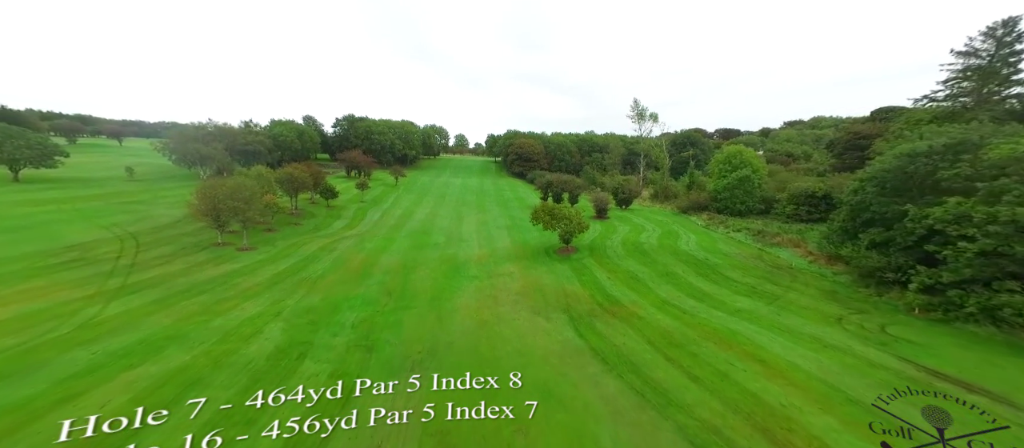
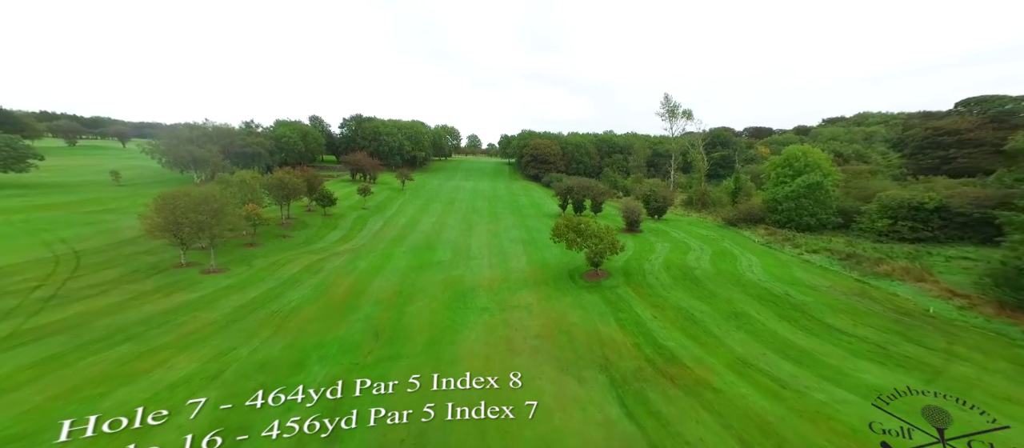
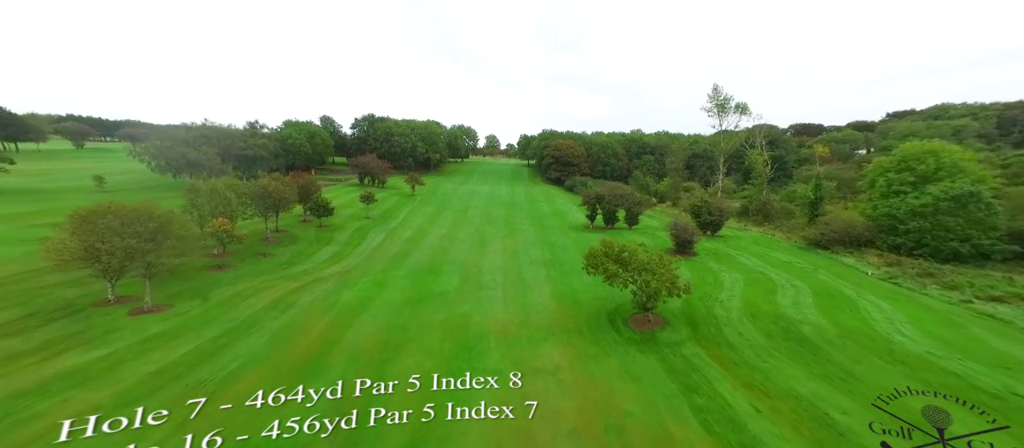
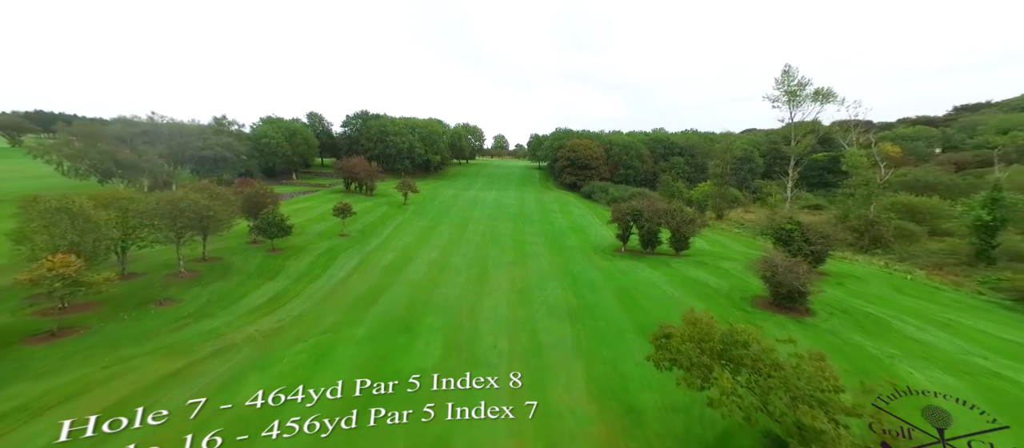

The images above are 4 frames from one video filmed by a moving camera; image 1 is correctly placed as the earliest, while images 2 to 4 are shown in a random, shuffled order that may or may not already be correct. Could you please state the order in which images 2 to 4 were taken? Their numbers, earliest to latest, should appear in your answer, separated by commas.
2, 3, 4
